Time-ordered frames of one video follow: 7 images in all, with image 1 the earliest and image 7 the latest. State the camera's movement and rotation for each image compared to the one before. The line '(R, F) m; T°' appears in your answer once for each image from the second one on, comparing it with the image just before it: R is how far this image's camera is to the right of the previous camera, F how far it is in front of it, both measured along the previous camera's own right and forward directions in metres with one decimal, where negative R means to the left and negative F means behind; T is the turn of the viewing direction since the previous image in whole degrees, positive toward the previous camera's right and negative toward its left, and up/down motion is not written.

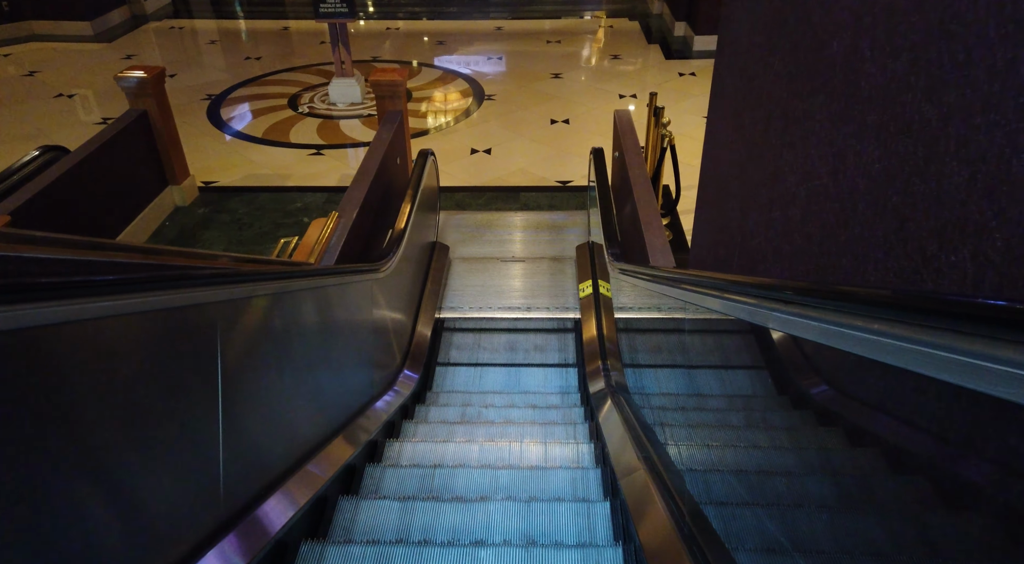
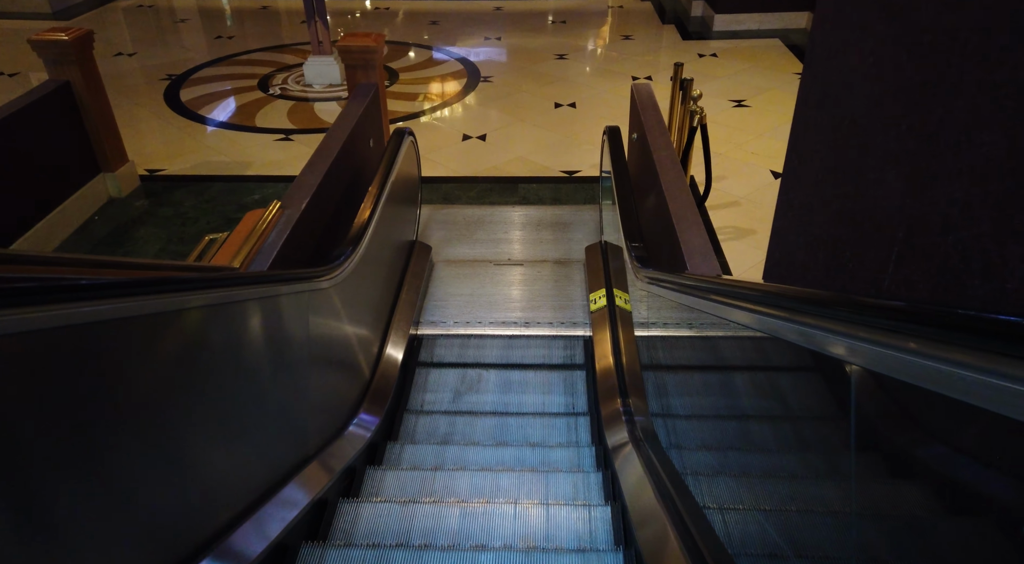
(0.0, +0.8) m; 0°
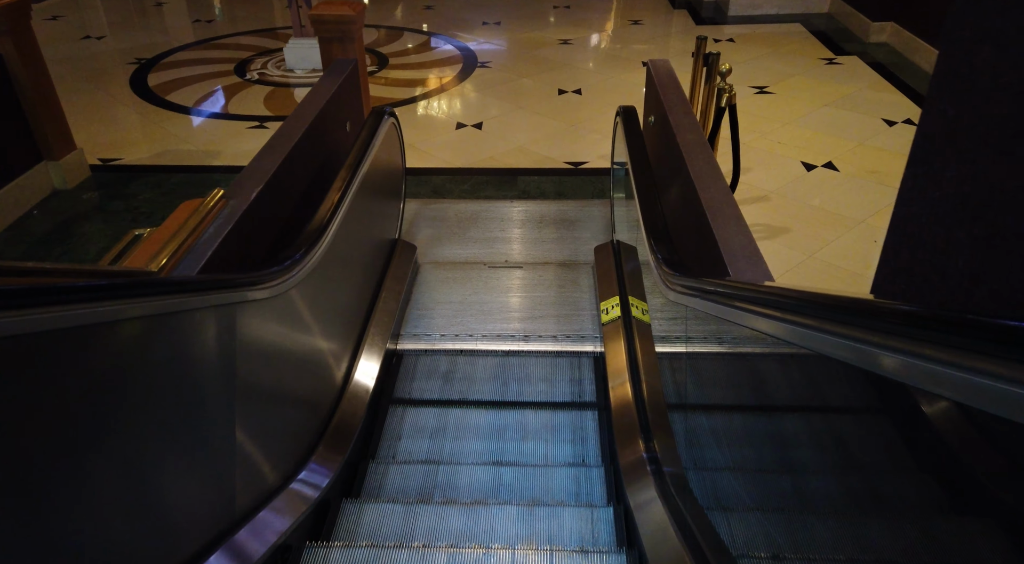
(0.0, +0.5) m; 0°
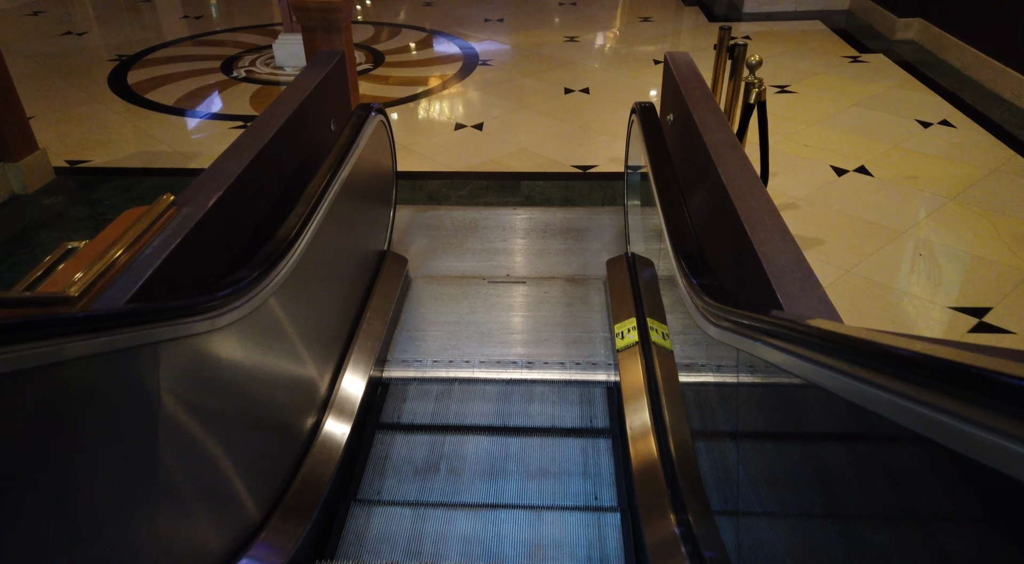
(0.0, +0.3) m; 0°
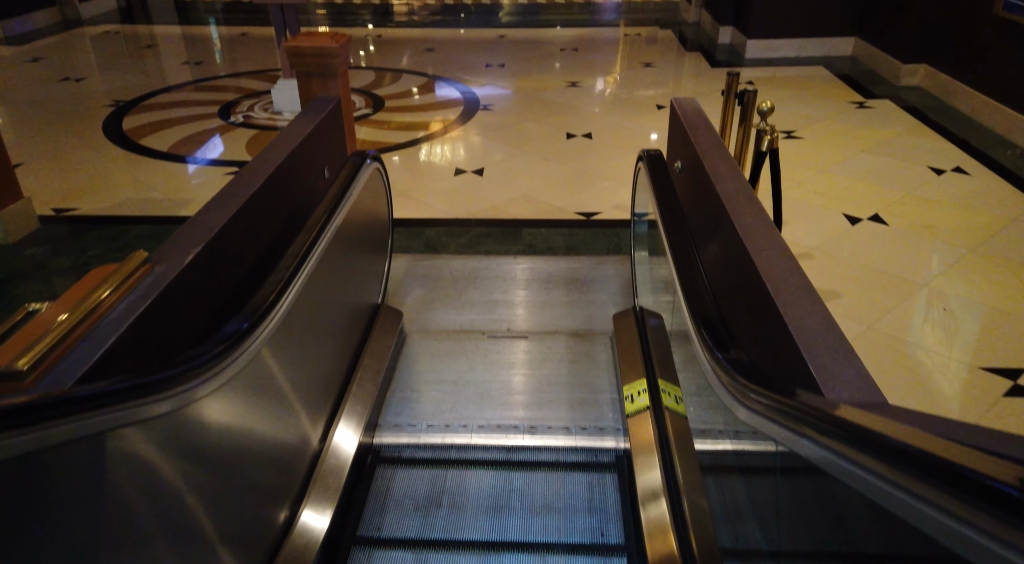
(0.0, +0.2) m; 0°
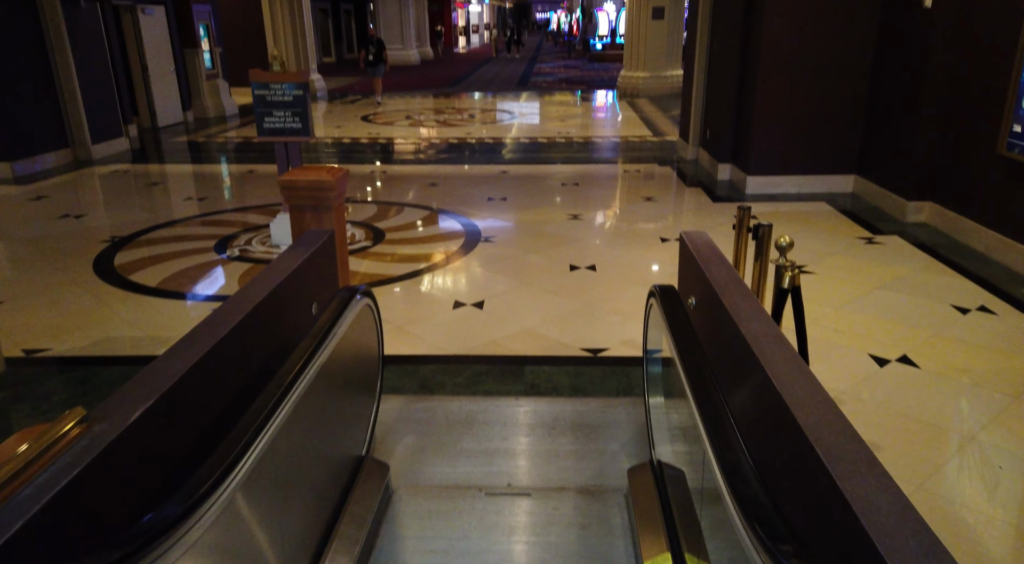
(0.0, +0.2) m; 0°
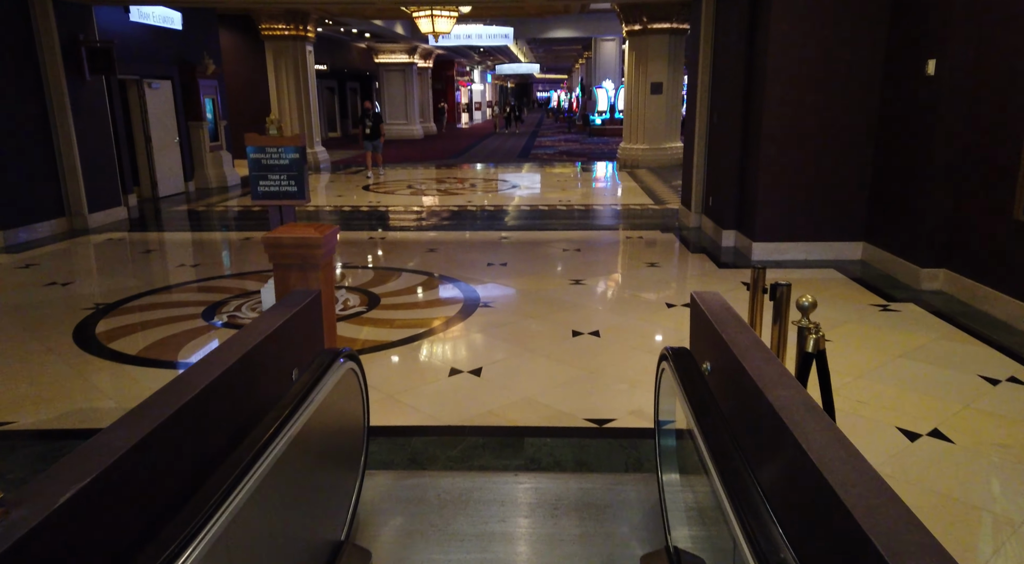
(0.0, +0.2) m; 0°
